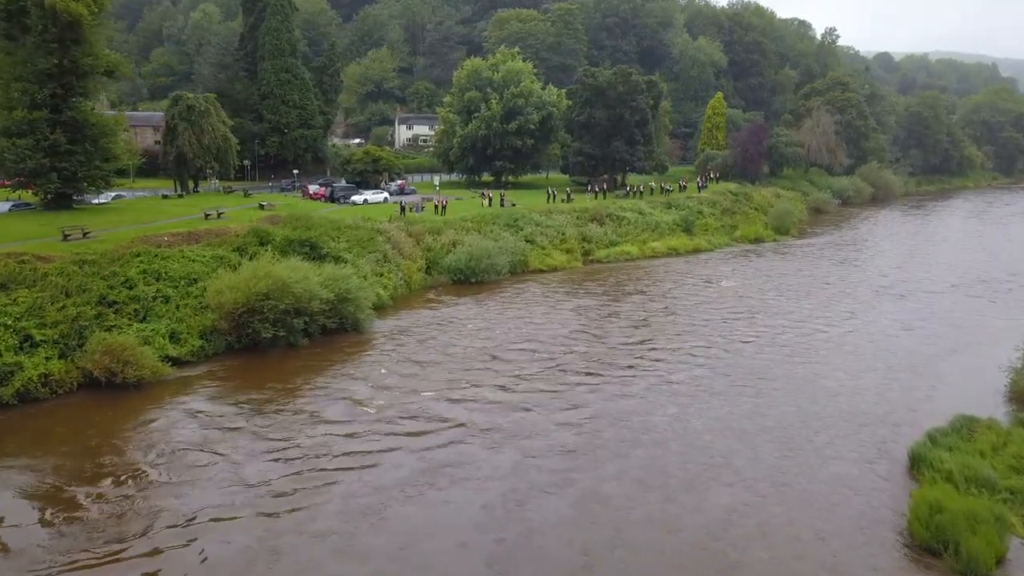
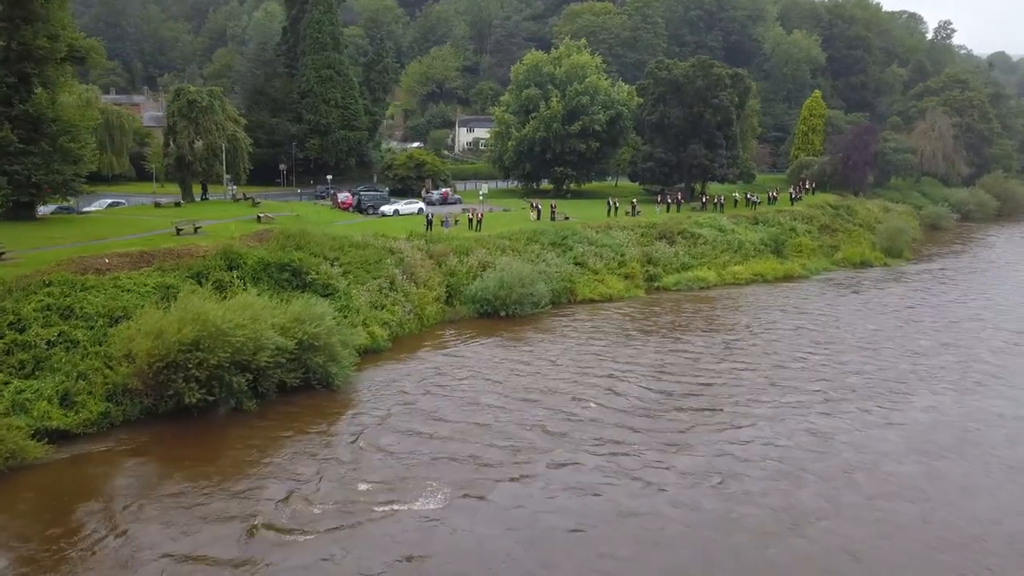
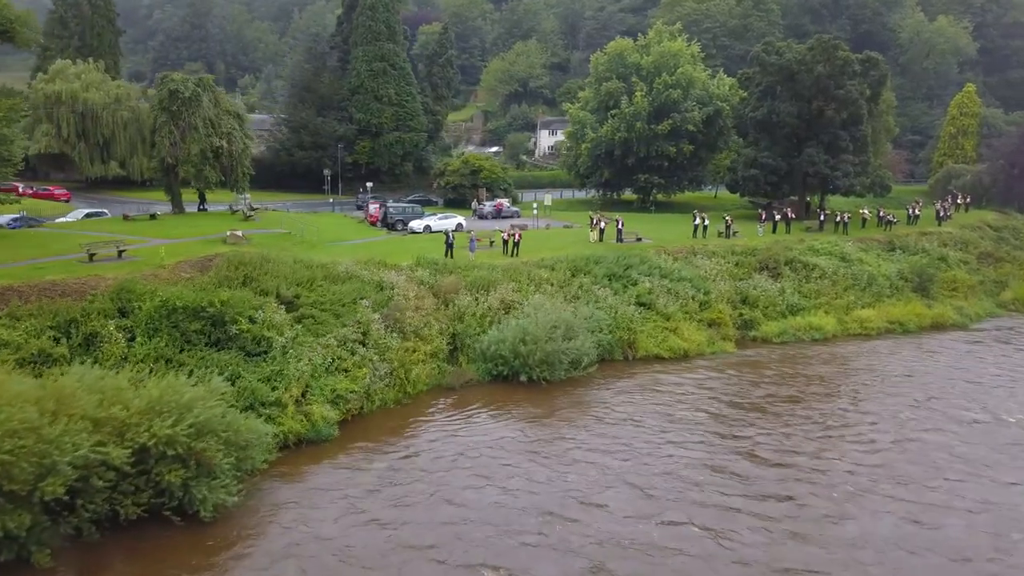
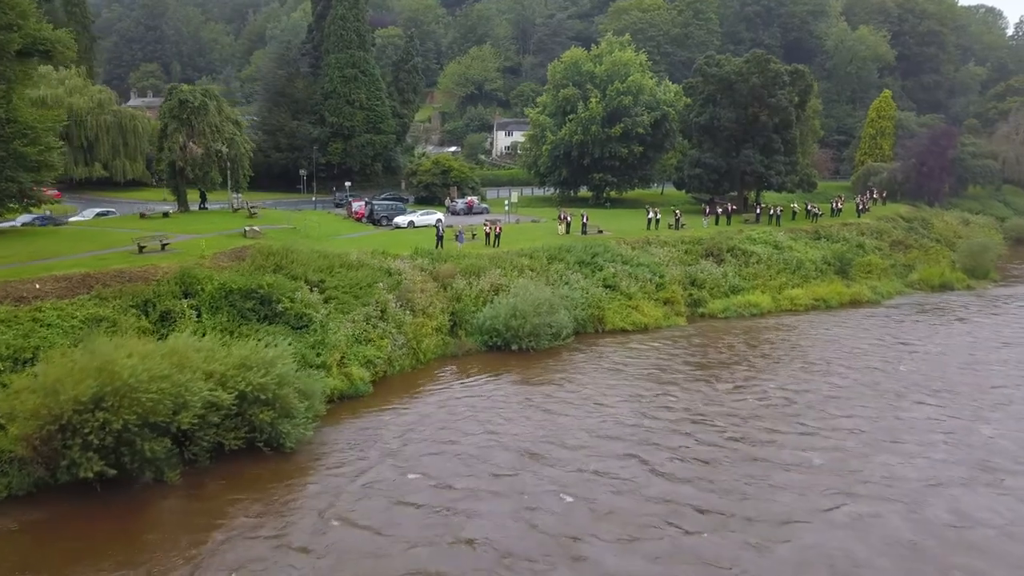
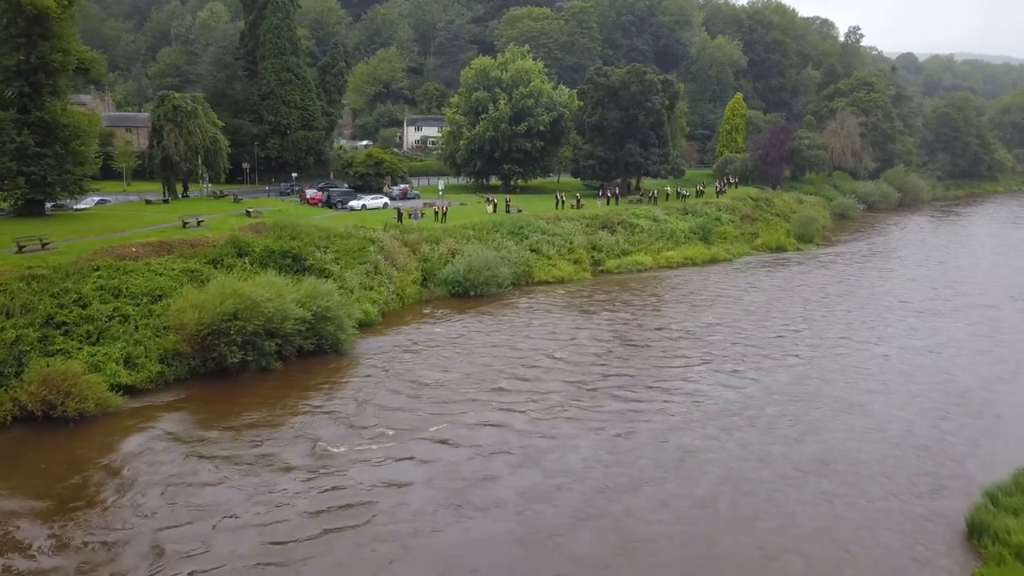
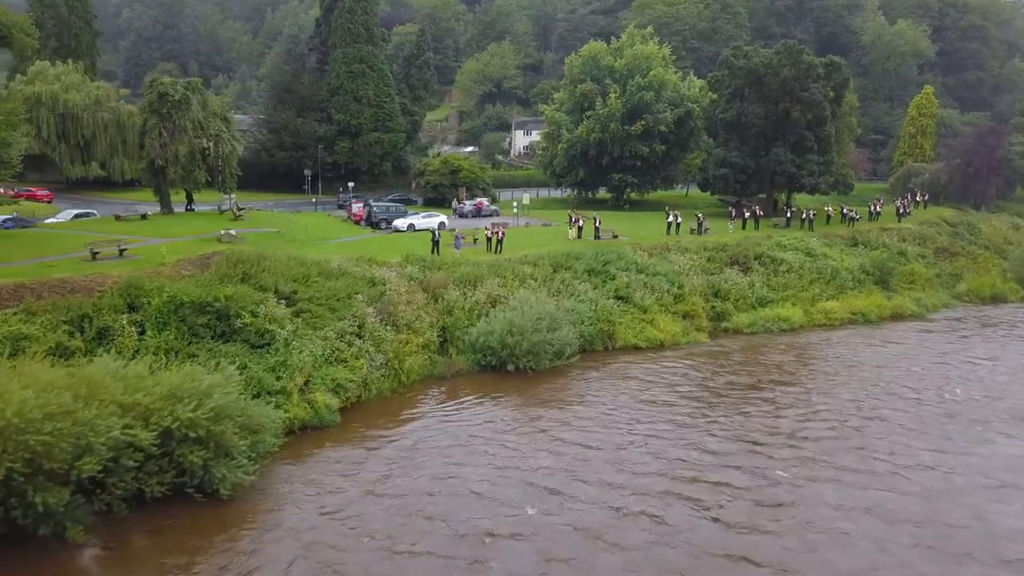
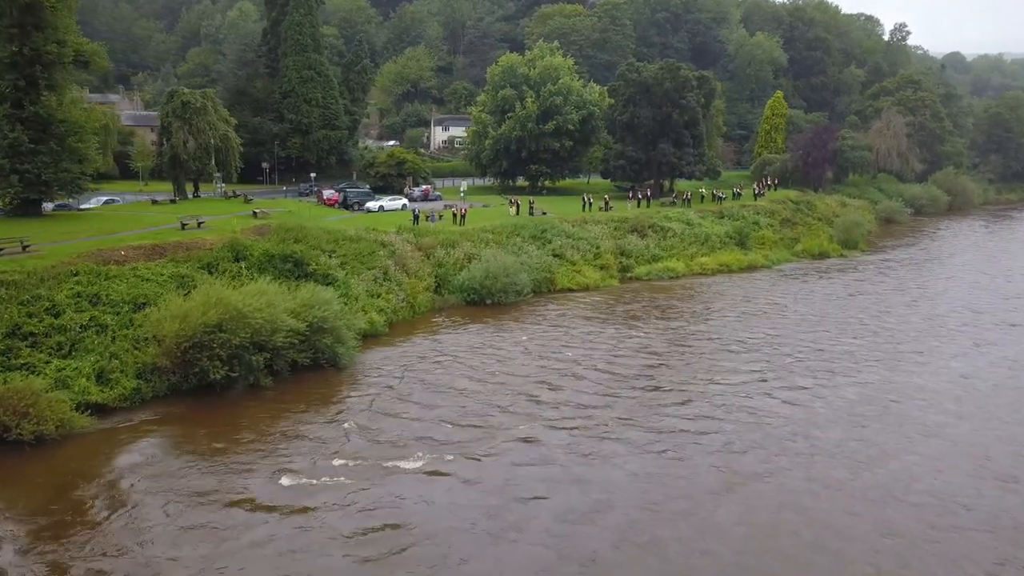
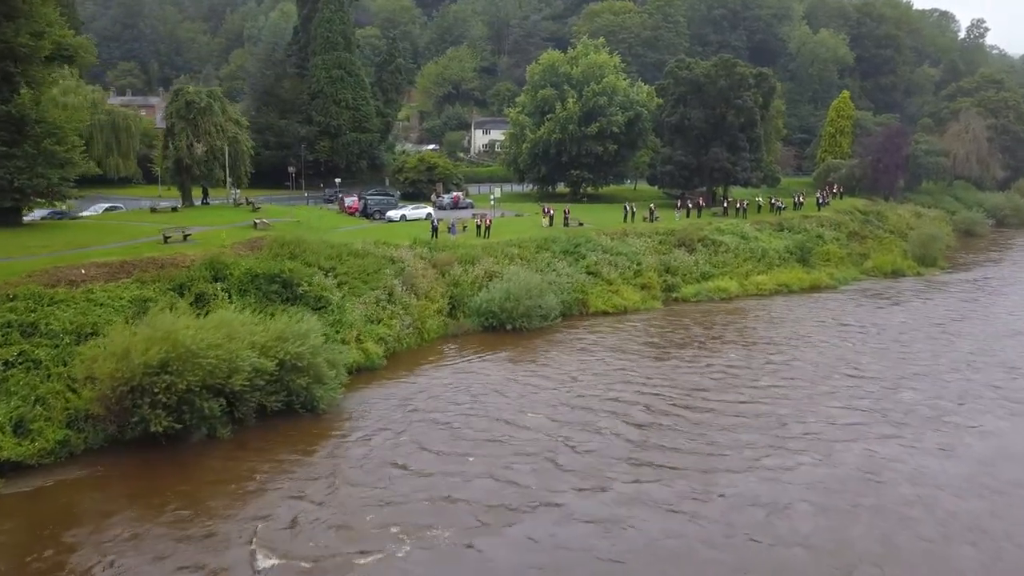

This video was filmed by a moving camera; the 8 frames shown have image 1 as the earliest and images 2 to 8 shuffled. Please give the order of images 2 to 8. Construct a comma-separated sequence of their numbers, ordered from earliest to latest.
5, 7, 2, 8, 4, 6, 3
